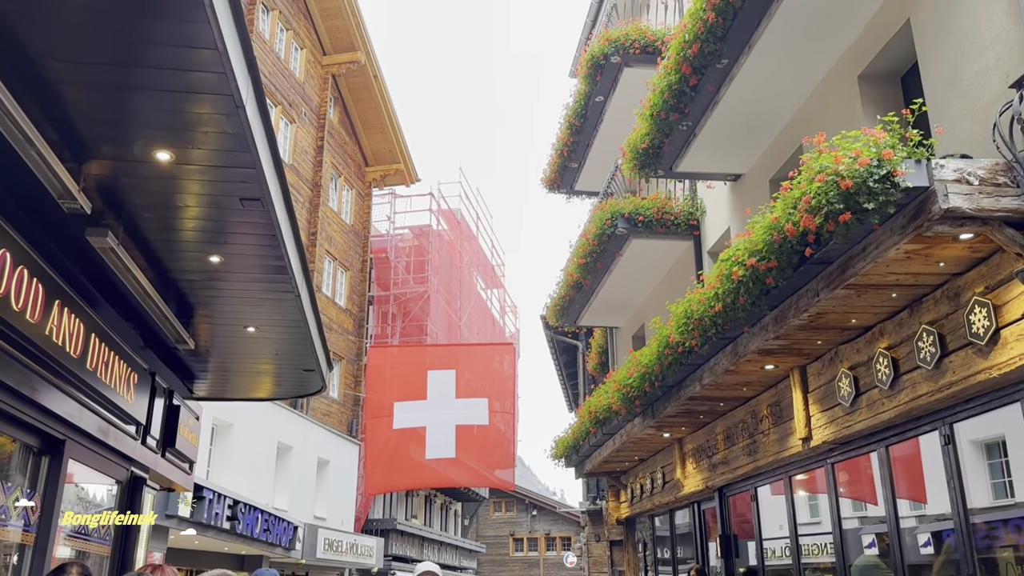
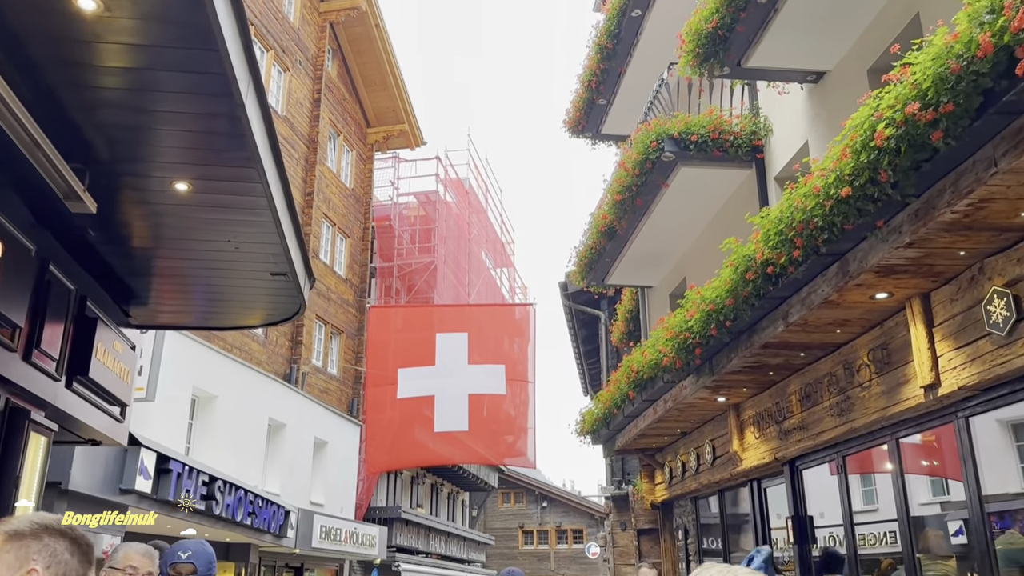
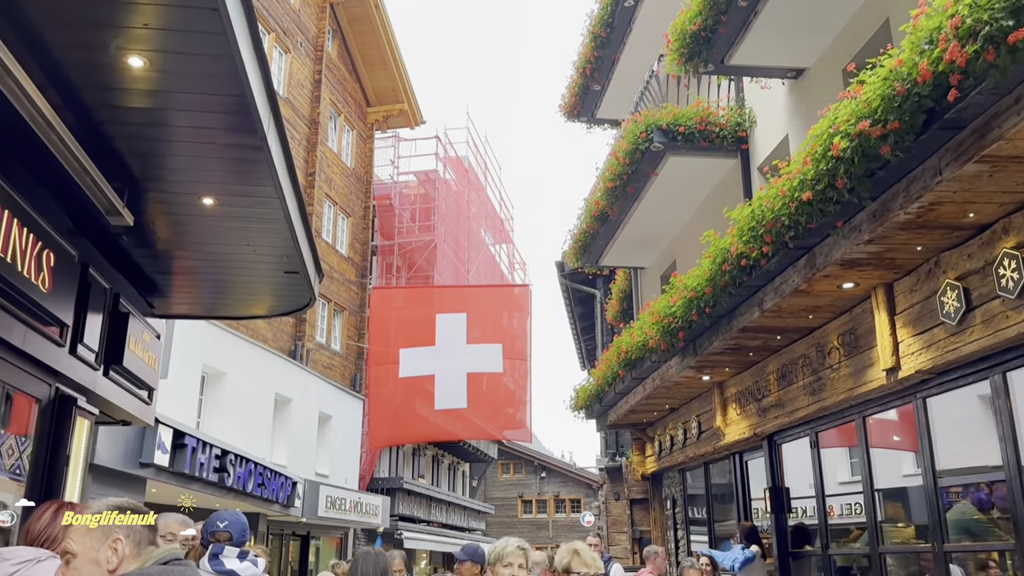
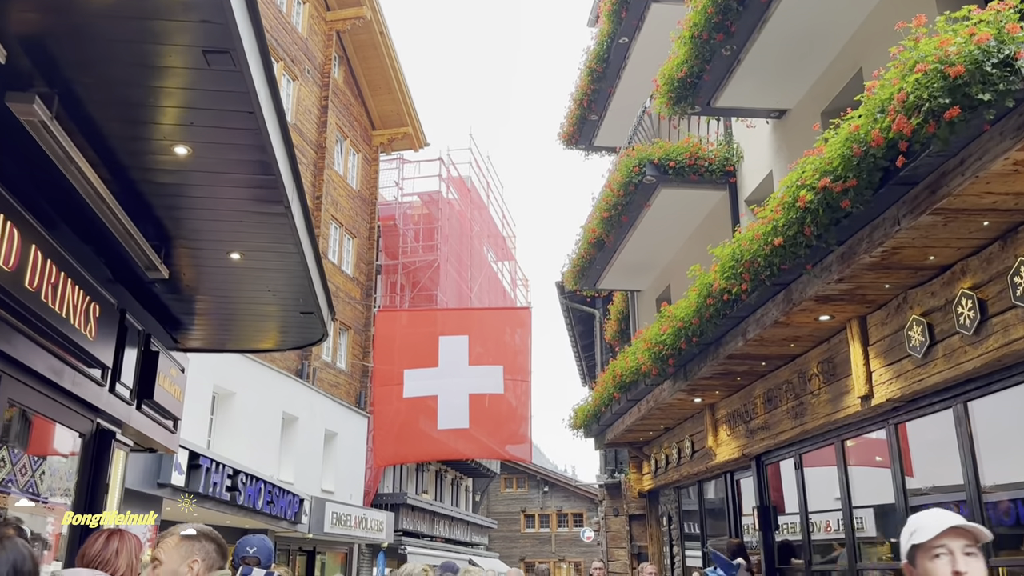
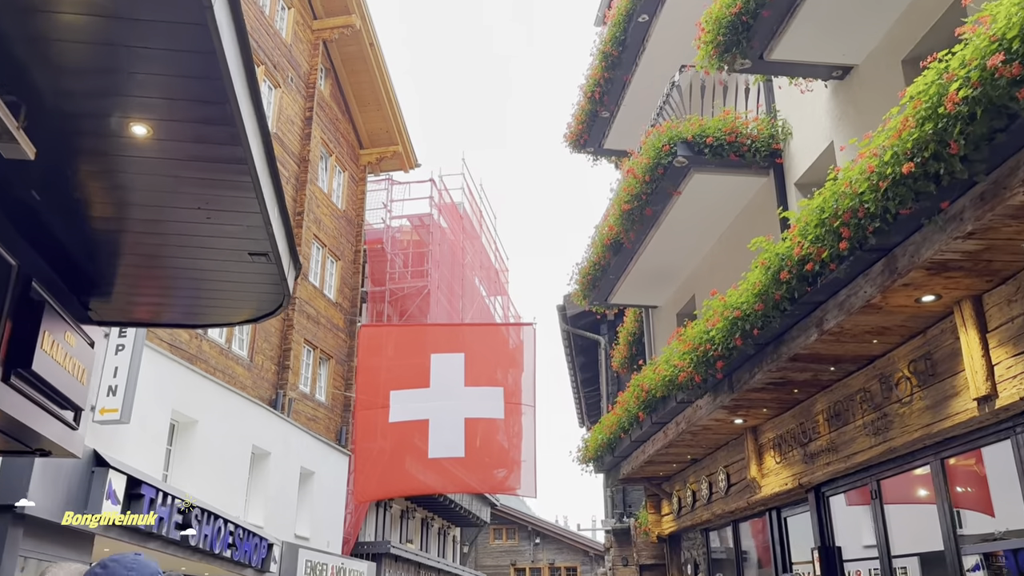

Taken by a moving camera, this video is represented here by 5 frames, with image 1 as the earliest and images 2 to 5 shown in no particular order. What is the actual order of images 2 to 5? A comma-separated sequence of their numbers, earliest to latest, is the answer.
4, 3, 2, 5
